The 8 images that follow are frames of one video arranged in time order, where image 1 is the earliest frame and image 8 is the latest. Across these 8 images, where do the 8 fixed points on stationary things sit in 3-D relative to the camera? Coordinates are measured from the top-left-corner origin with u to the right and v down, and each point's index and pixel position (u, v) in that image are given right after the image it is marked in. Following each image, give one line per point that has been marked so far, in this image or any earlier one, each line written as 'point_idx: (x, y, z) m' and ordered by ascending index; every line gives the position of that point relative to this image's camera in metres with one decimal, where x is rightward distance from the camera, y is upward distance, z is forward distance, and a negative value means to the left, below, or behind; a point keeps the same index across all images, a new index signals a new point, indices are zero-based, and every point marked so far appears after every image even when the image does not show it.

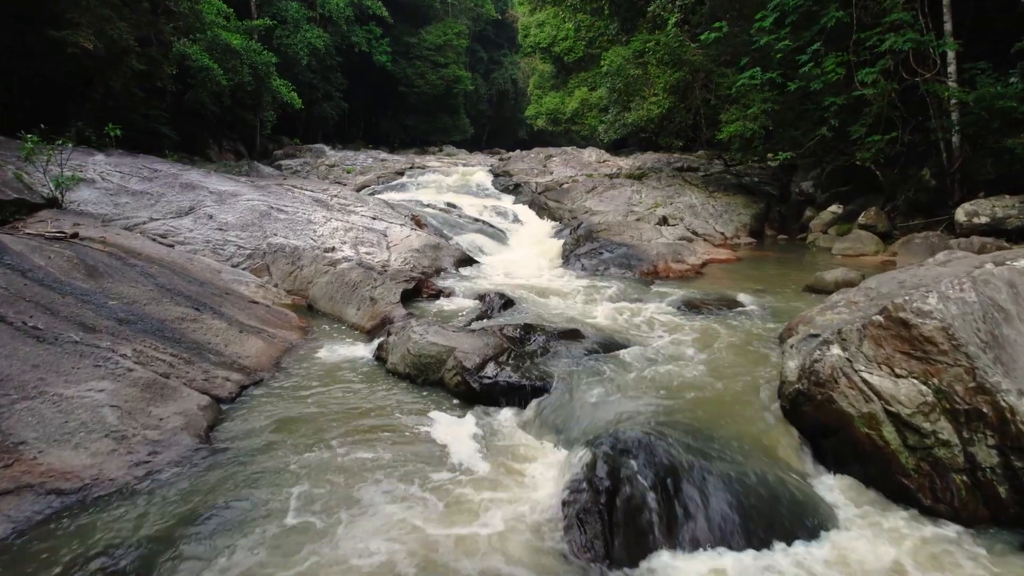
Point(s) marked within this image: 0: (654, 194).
0: (+4.6, +3.1, +17.0) m
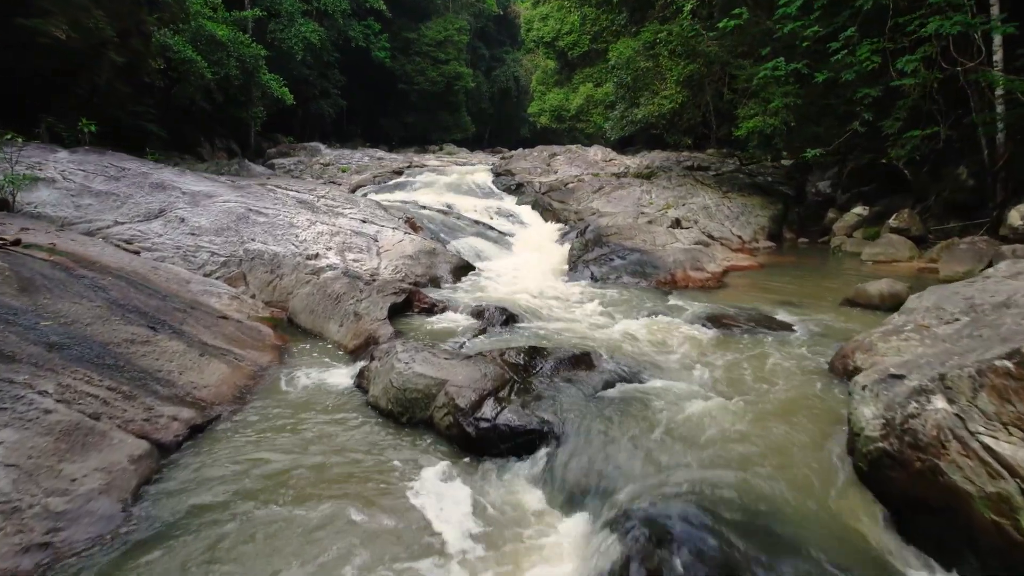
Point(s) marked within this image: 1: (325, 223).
0: (+4.6, +2.9, +16.0) m
1: (-3.6, +1.2, +9.8) m
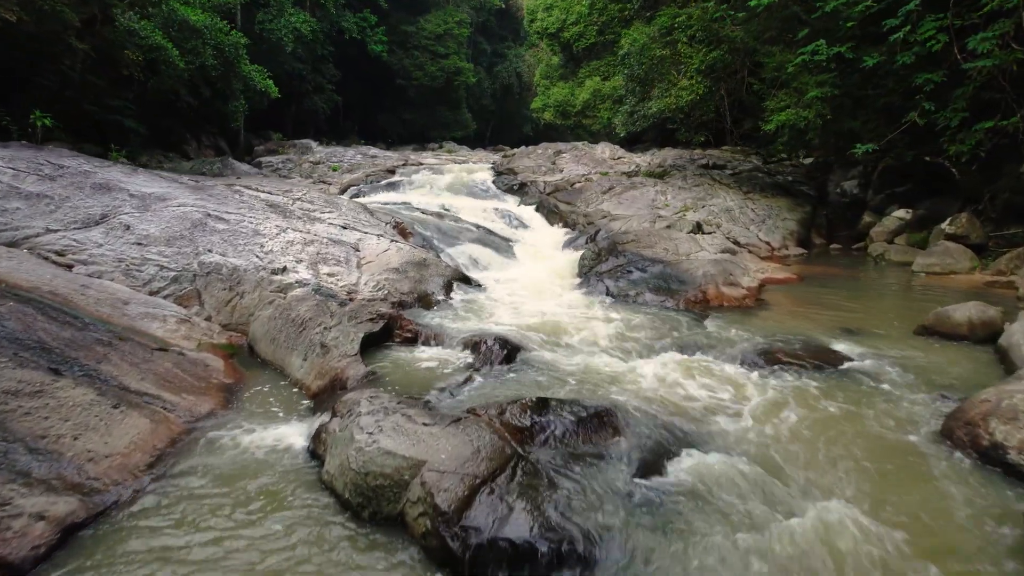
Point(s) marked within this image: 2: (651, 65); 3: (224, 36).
0: (+4.7, +2.6, +14.7) m
1: (-3.5, +0.9, +8.5) m
2: (+3.8, +6.2, +14.4) m
3: (-8.7, +7.6, +15.7) m
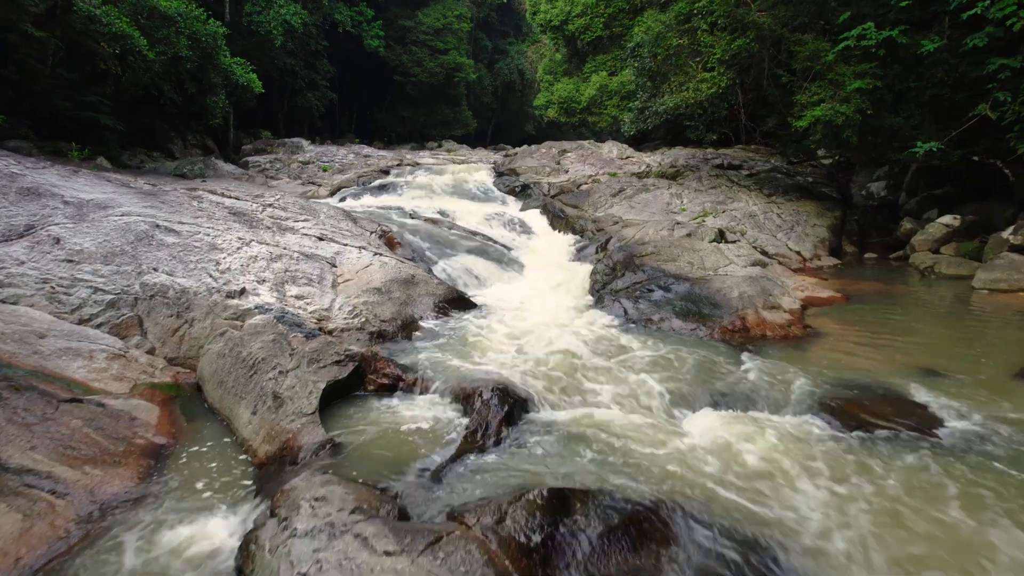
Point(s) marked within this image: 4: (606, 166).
0: (+4.8, +2.3, +13.4) m
1: (-3.5, +0.6, +7.3) m
2: (+3.9, +5.9, +13.2) m
3: (-8.6, +7.3, +14.5) m
4: (+3.1, +4.0, +16.9) m
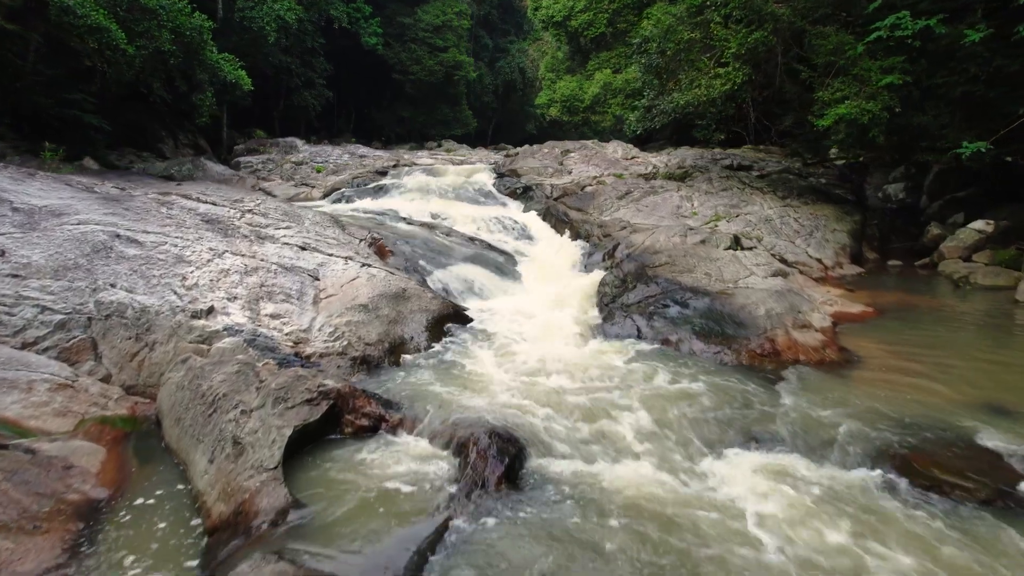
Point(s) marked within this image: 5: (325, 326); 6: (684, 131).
0: (+4.8, +2.1, +12.7) m
1: (-3.5, +0.4, +6.6) m
2: (+3.9, +5.7, +12.5) m
3: (-8.6, +7.1, +13.8) m
4: (+3.1, +3.8, +16.2) m
5: (-2.1, -0.4, +5.8) m
6: (+6.5, +5.9, +19.7) m
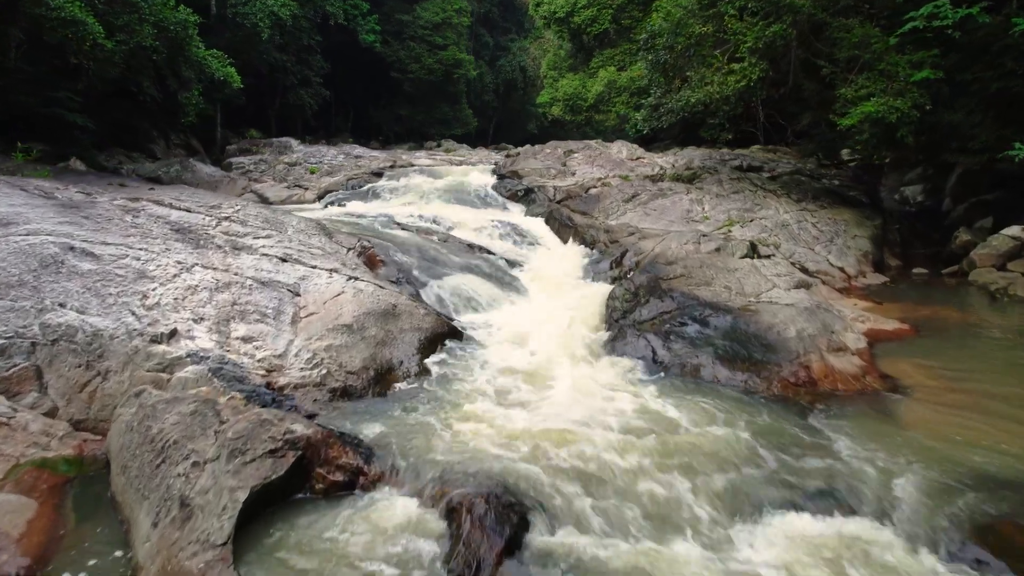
0: (+4.8, +1.9, +12.1) m
1: (-3.5, +0.2, +5.9) m
2: (+3.9, +5.5, +11.8) m
3: (-8.6, +6.9, +13.1) m
4: (+3.1, +3.6, +15.6) m
5: (-2.1, -0.6, +5.2) m
6: (+6.5, +5.7, +19.0) m
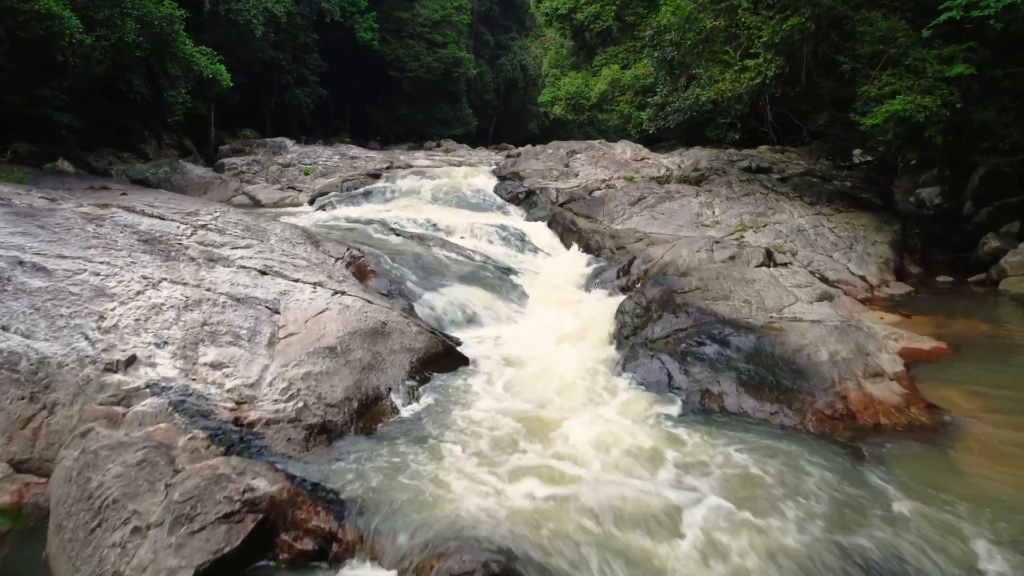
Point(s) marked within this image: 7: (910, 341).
0: (+4.8, +1.7, +11.5) m
1: (-3.5, +0.1, +5.4) m
2: (+4.0, +5.3, +11.2) m
3: (-8.6, +6.8, +12.6) m
4: (+3.1, +3.4, +15.0) m
5: (-2.1, -0.8, +4.6) m
6: (+6.5, +5.6, +18.5) m
7: (+4.7, -0.6, +6.2) m
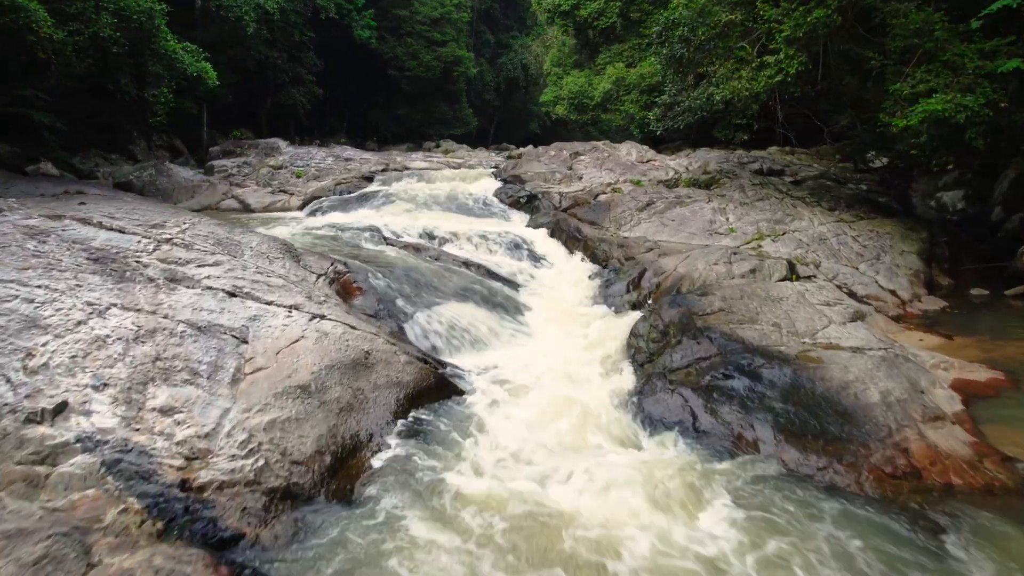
0: (+4.8, +1.5, +10.8) m
1: (-3.4, -0.2, +4.7) m
2: (+4.0, +5.1, +10.5) m
3: (-8.5, +6.5, +11.9) m
4: (+3.2, +3.2, +14.3) m
5: (-2.1, -1.0, +3.9) m
6: (+6.6, +5.3, +17.8) m
7: (+4.8, -0.9, +5.5) m
